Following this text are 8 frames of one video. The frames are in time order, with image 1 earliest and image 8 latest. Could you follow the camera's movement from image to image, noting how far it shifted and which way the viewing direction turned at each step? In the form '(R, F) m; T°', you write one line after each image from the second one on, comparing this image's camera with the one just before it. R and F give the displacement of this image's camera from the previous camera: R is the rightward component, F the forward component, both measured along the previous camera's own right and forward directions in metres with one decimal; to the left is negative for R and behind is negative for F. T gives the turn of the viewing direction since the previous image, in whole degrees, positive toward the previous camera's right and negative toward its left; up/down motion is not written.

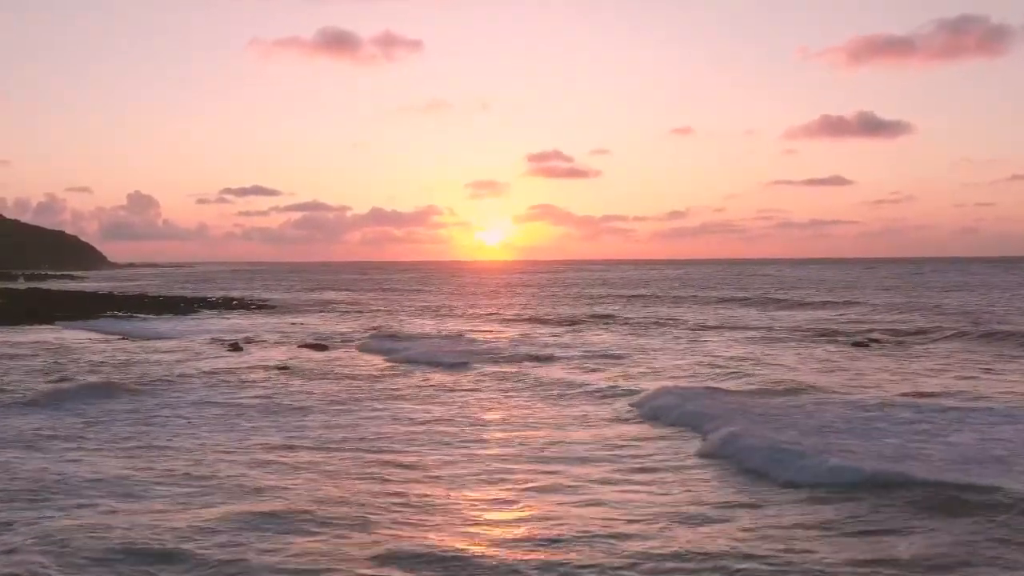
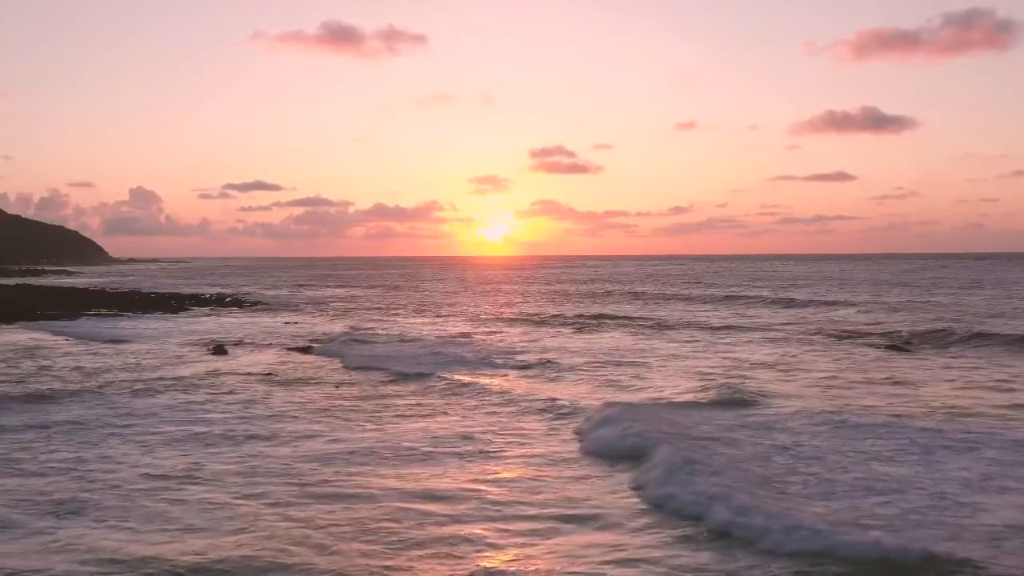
(0.0, +2.1) m; 0°
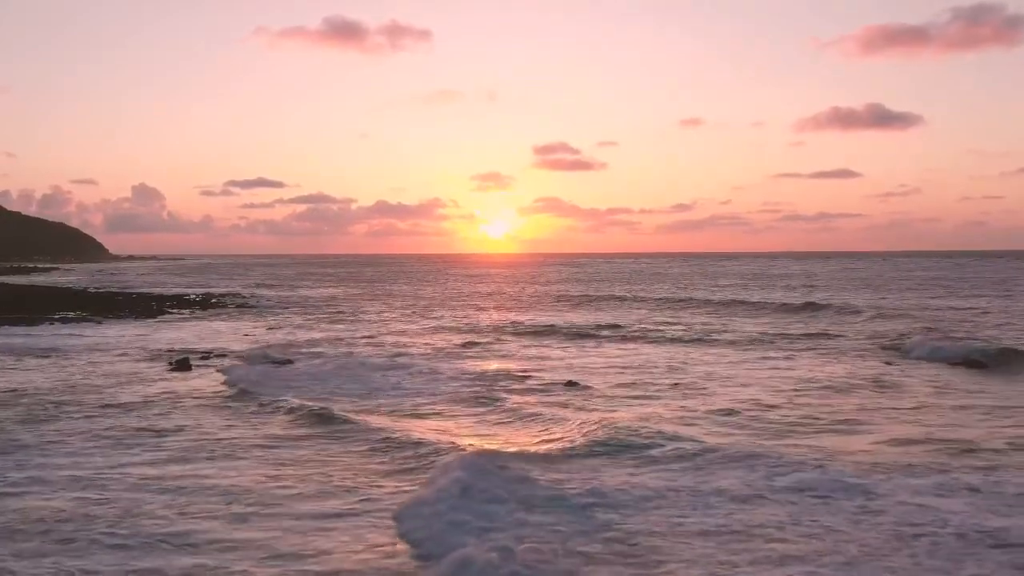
(-0.1, +3.8) m; 0°
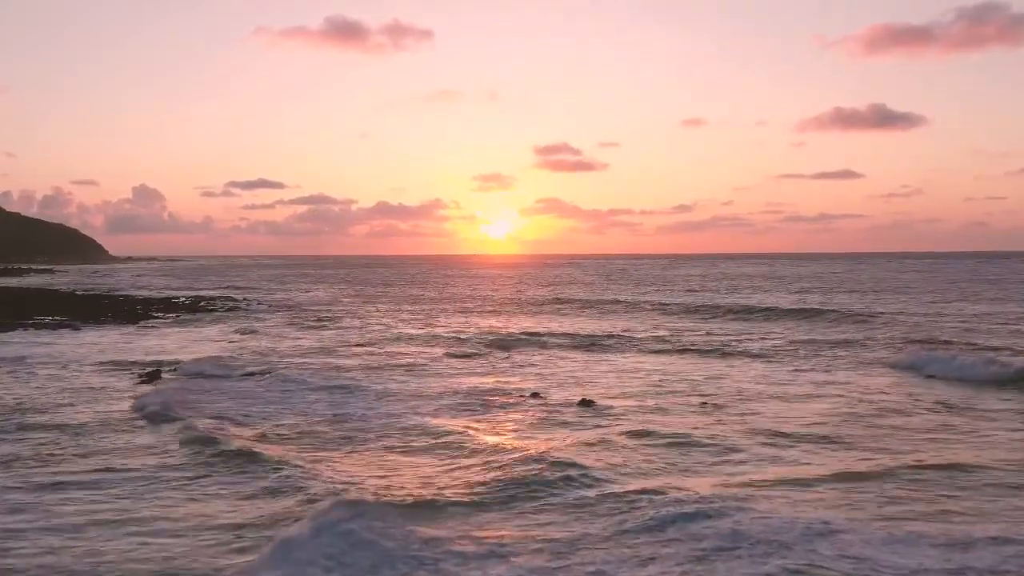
(-0.1, +2.4) m; 0°
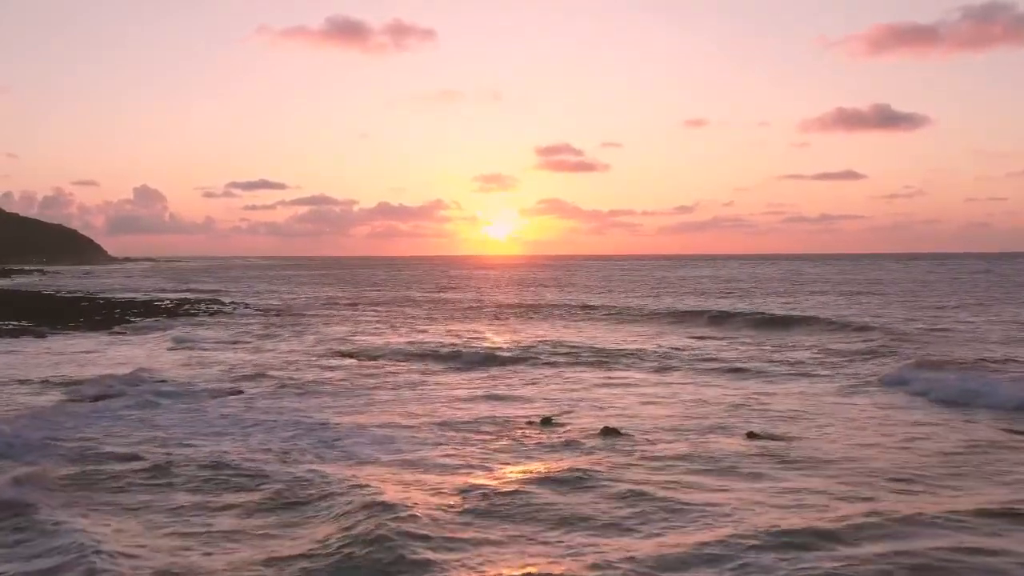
(-0.2, +3.2) m; 0°
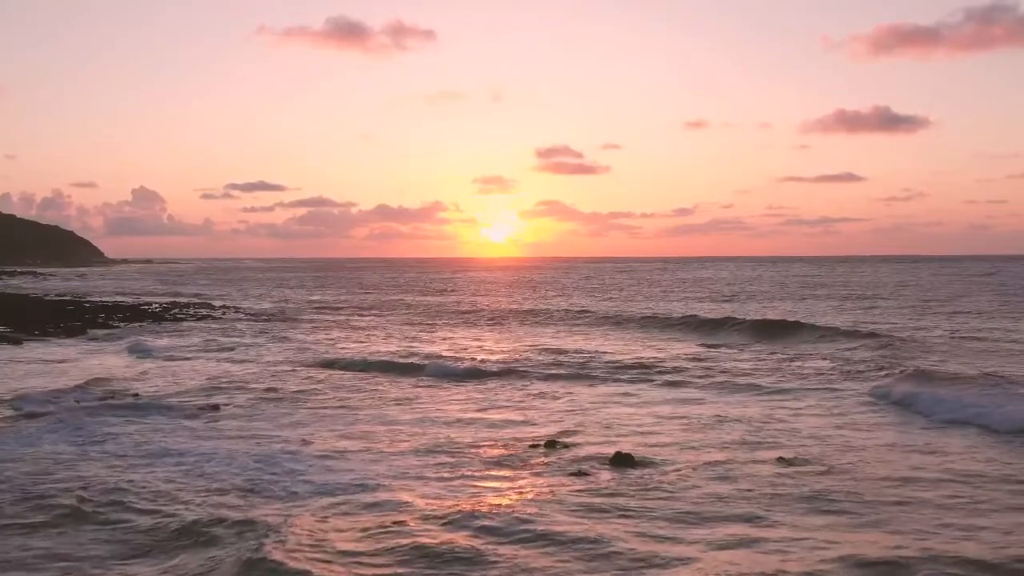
(0.0, +1.8) m; 0°
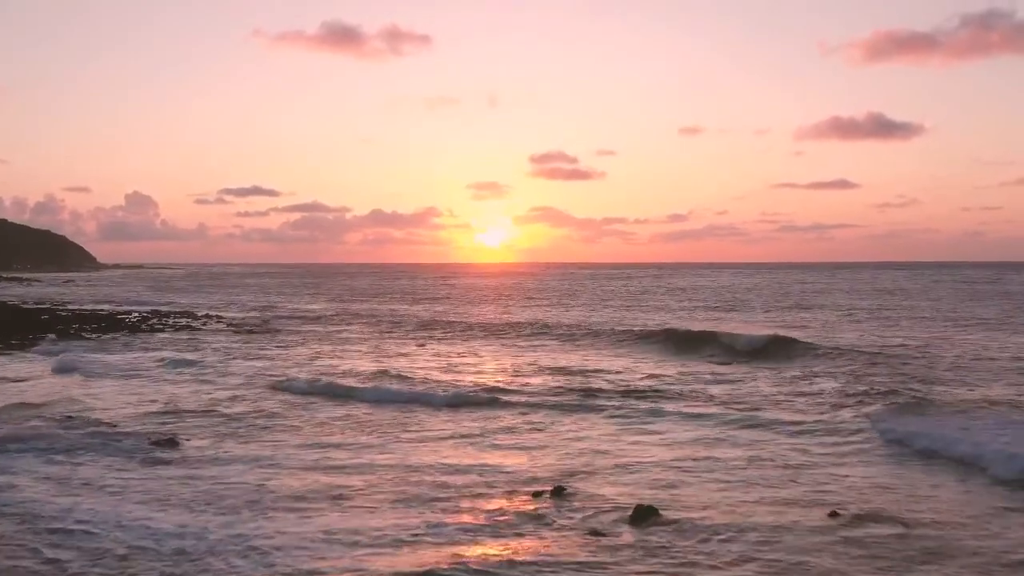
(-0.1, +2.4) m; 0°
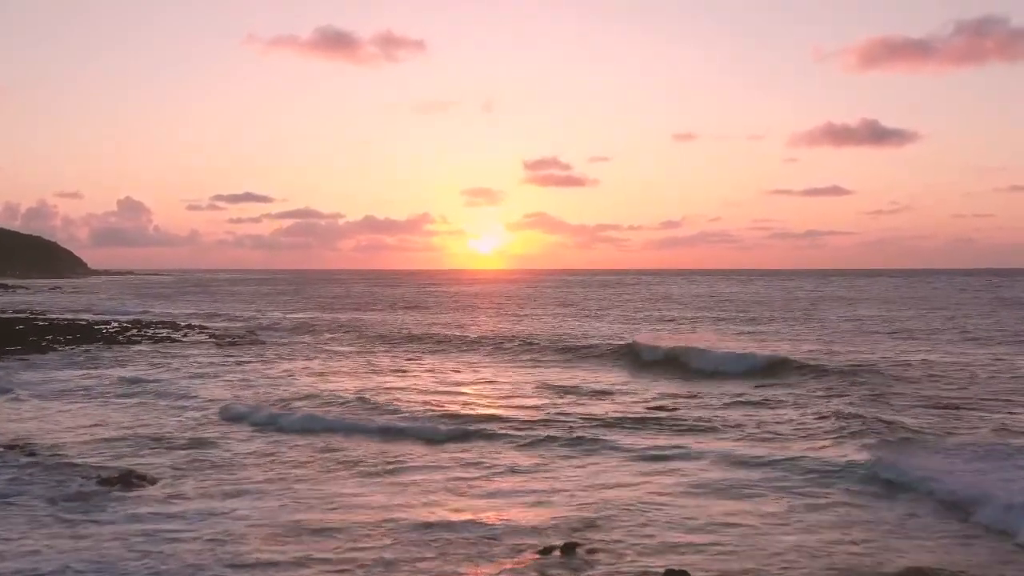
(-0.1, +2.2) m; 0°
